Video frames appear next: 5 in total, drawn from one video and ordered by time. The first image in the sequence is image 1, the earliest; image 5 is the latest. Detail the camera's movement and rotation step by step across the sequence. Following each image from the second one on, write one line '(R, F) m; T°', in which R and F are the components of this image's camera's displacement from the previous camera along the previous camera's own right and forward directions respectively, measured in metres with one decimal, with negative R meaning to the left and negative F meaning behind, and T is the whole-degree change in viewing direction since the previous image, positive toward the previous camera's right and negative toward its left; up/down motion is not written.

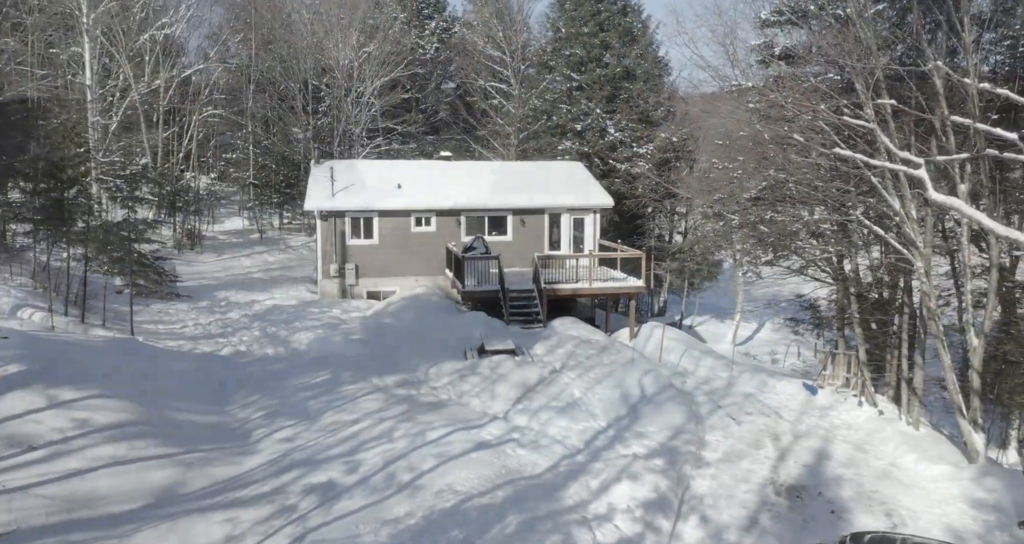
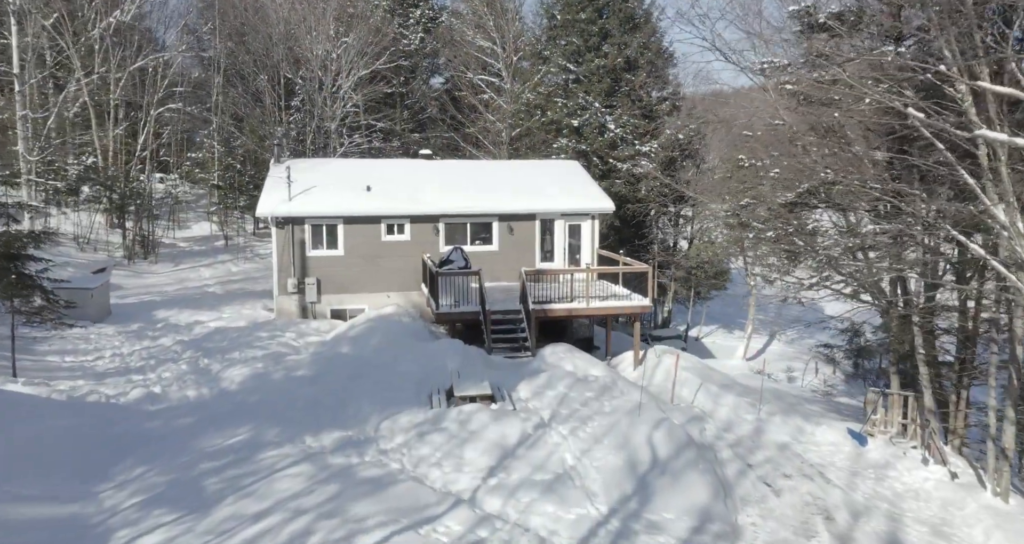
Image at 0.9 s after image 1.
(+0.2, +2.1) m; 0°
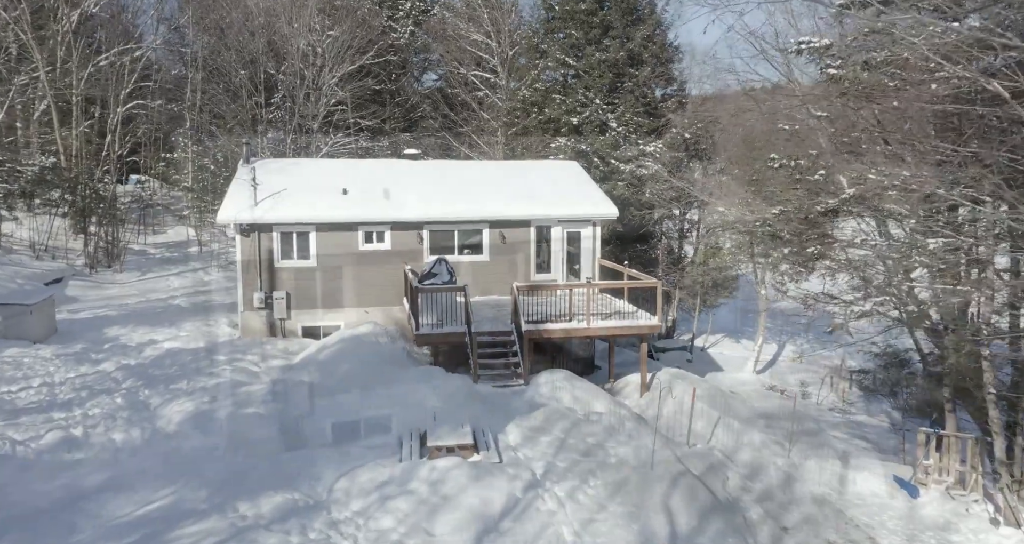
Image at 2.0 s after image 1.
(+0.1, +1.4) m; 0°
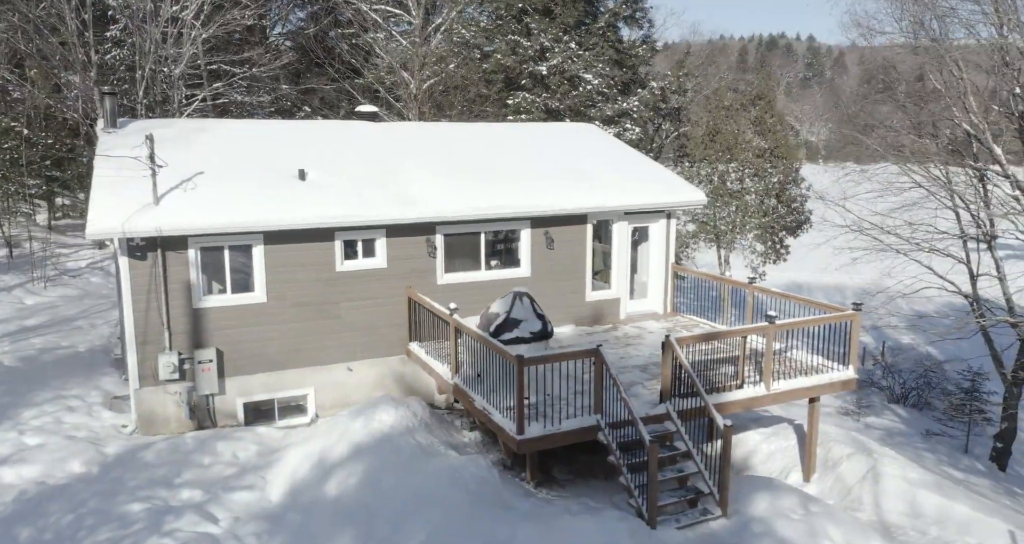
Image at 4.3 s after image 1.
(-2.1, +0.3) m; +12°
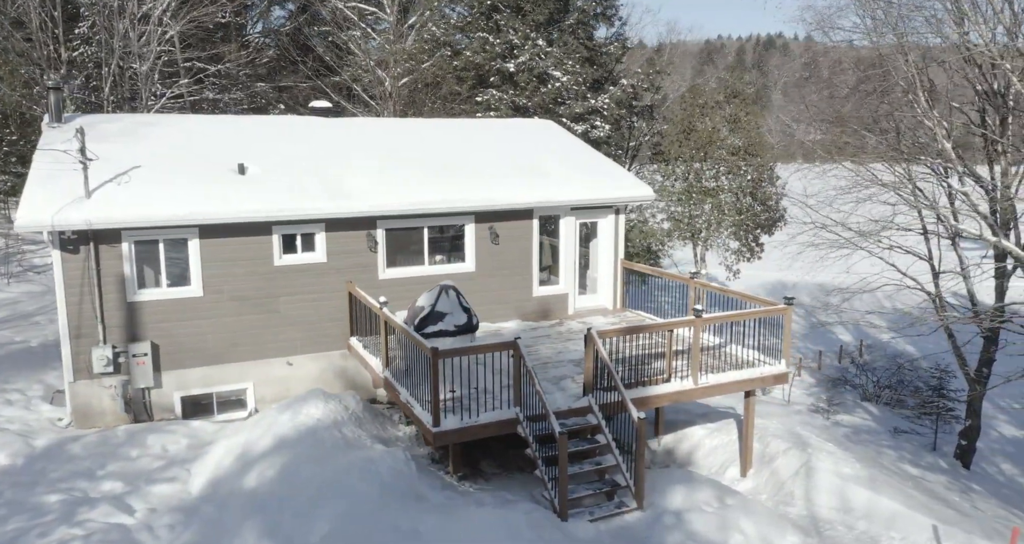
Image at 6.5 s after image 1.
(+1.8, 0.0) m; 0°
